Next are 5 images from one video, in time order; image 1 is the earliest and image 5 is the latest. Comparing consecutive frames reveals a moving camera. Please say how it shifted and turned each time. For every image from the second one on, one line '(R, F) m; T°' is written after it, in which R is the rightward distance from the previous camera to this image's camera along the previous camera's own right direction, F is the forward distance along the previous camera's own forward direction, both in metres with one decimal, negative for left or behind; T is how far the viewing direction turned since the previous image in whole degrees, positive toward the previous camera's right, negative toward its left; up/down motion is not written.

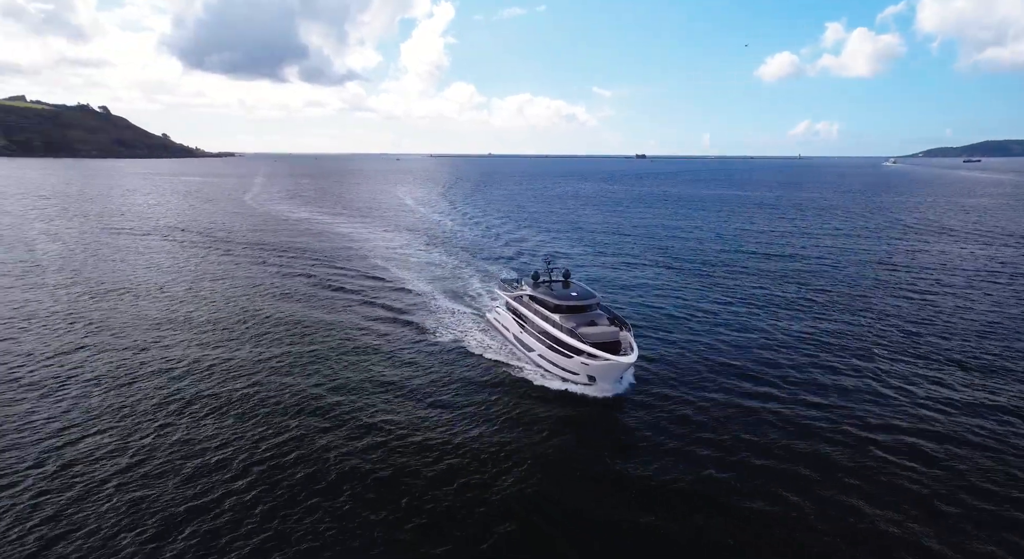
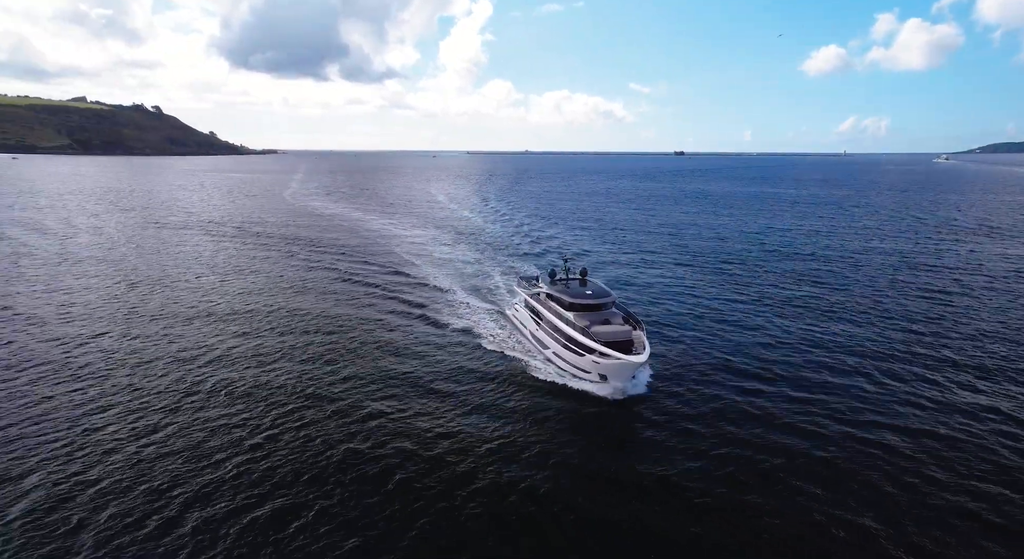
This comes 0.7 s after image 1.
(+0.8, +0.3) m; -3°
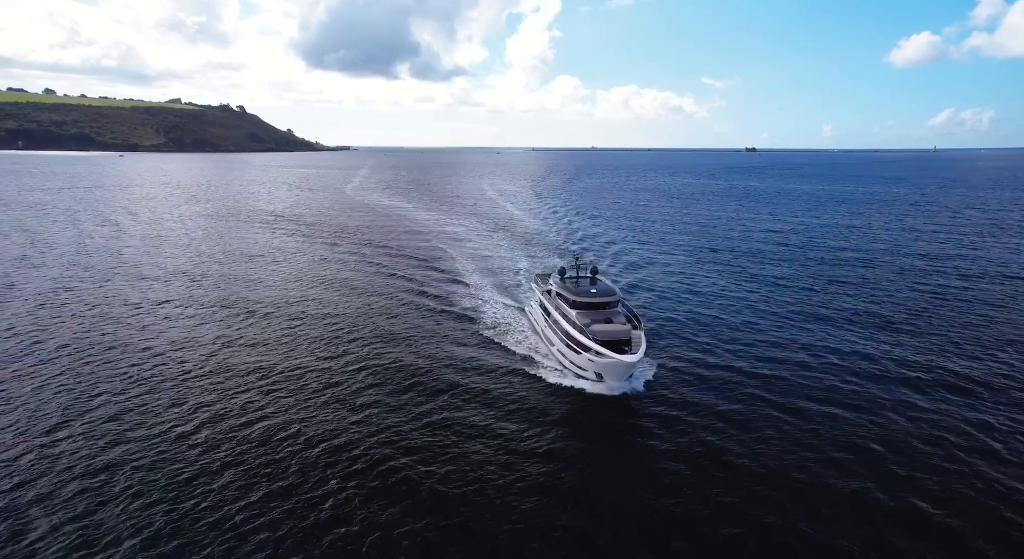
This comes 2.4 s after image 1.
(+2.4, +0.5) m; -5°
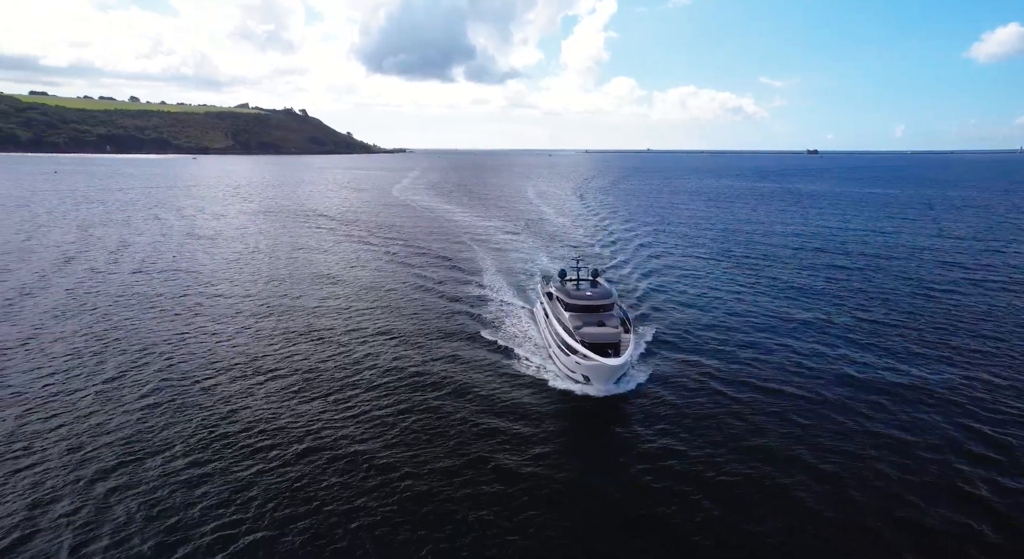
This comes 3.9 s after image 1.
(+2.3, +0.6) m; -4°
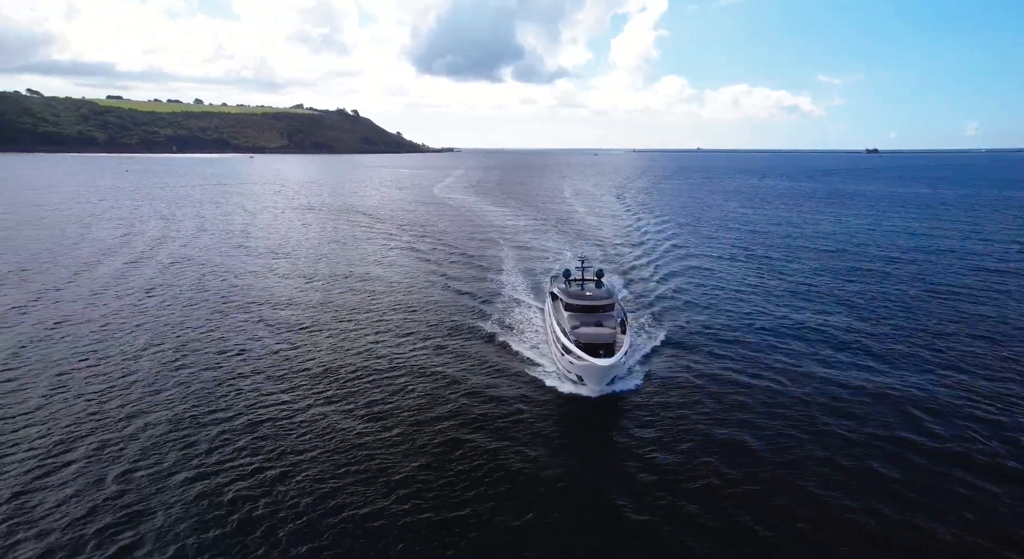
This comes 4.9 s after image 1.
(+1.8, +0.4) m; -4°
